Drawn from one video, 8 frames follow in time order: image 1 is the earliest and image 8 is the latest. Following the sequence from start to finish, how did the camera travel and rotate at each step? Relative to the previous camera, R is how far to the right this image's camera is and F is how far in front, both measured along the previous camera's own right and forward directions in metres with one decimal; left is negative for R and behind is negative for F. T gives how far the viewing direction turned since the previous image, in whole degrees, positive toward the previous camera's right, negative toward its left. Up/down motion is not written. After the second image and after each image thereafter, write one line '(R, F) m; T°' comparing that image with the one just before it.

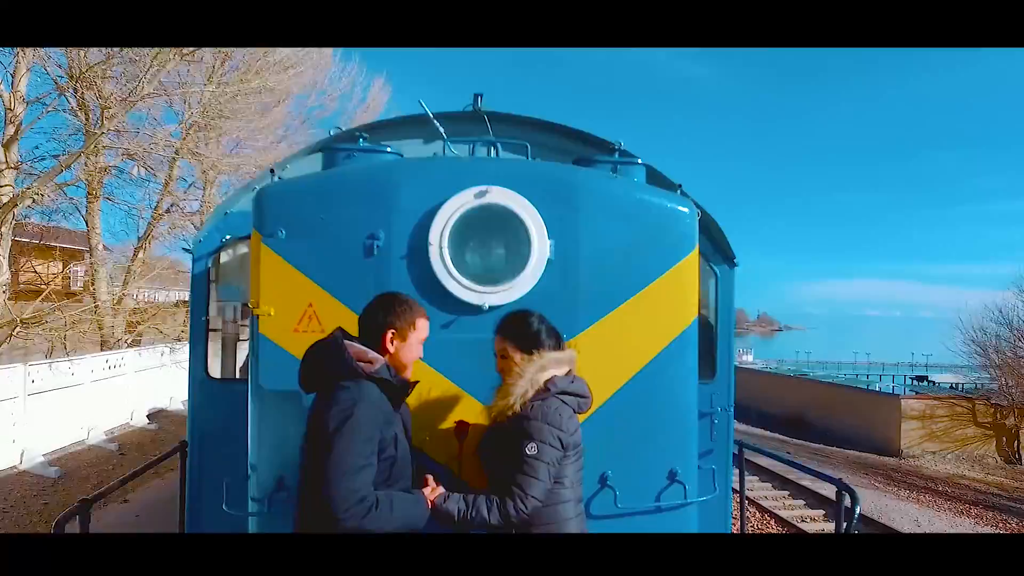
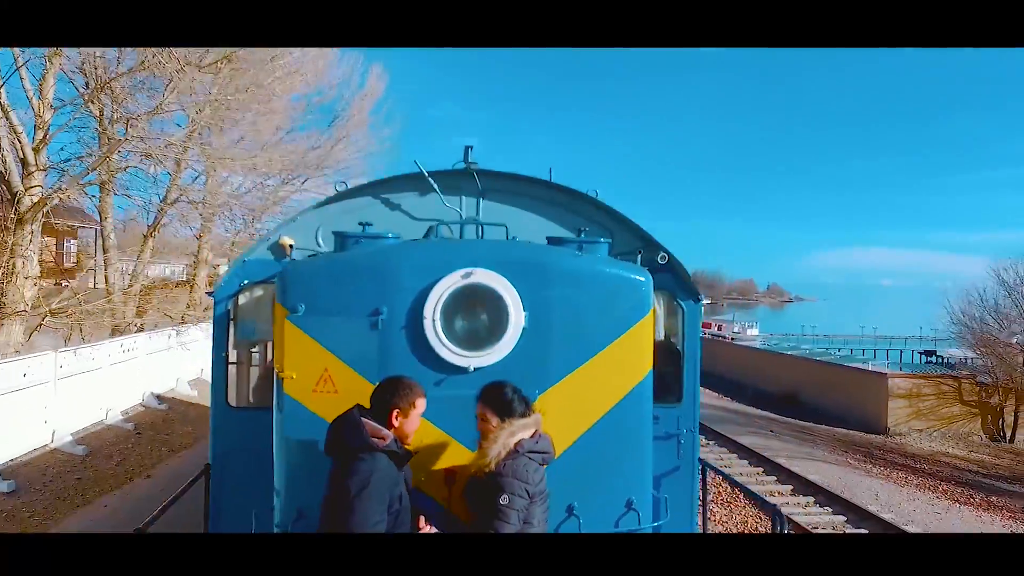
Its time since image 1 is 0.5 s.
(0.0, -0.4) m; 0°
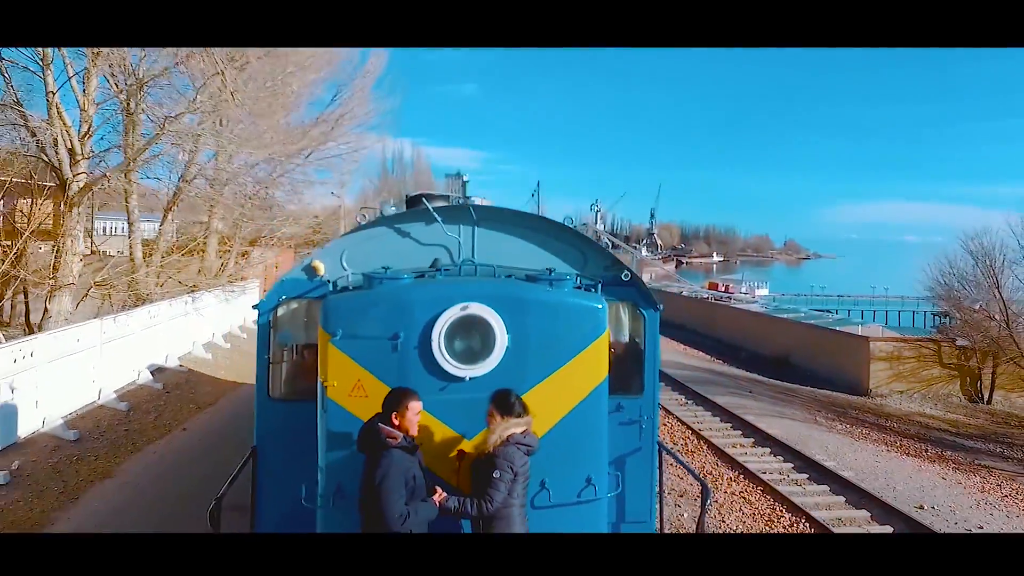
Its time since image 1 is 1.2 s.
(0.0, -0.8) m; 0°
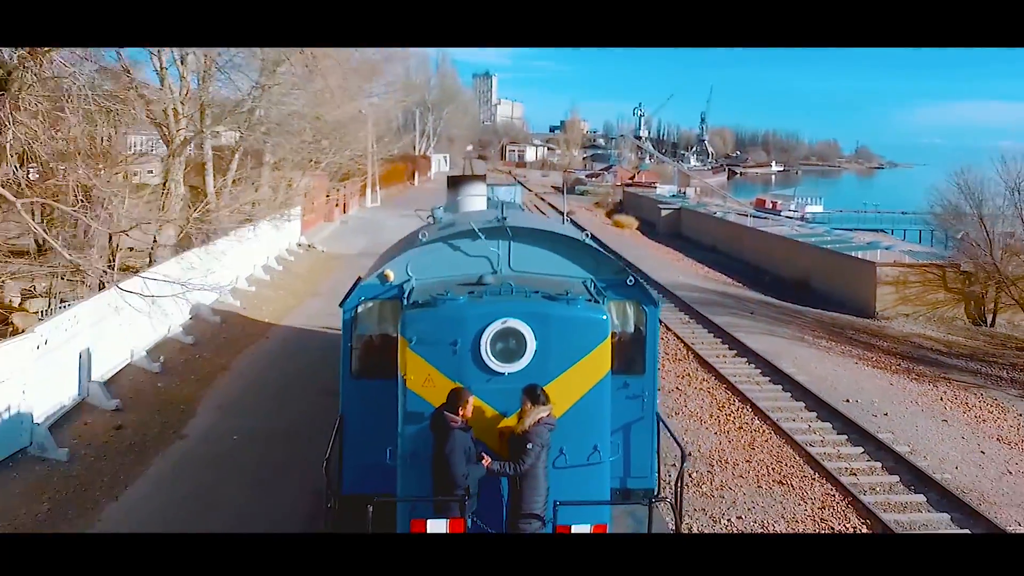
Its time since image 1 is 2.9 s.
(0.0, -1.5) m; -2°
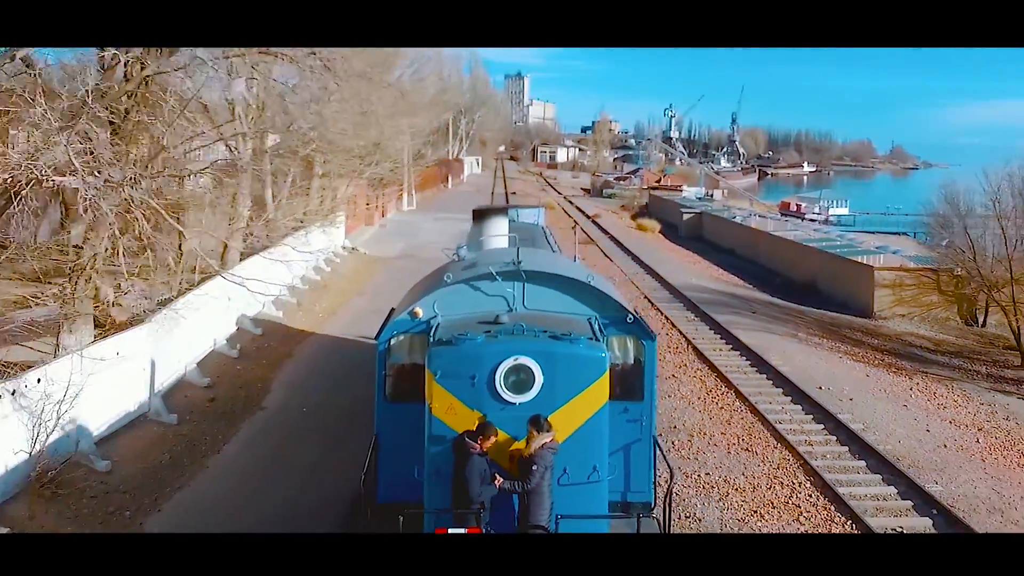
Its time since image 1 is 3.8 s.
(+0.2, -2.2) m; -2°
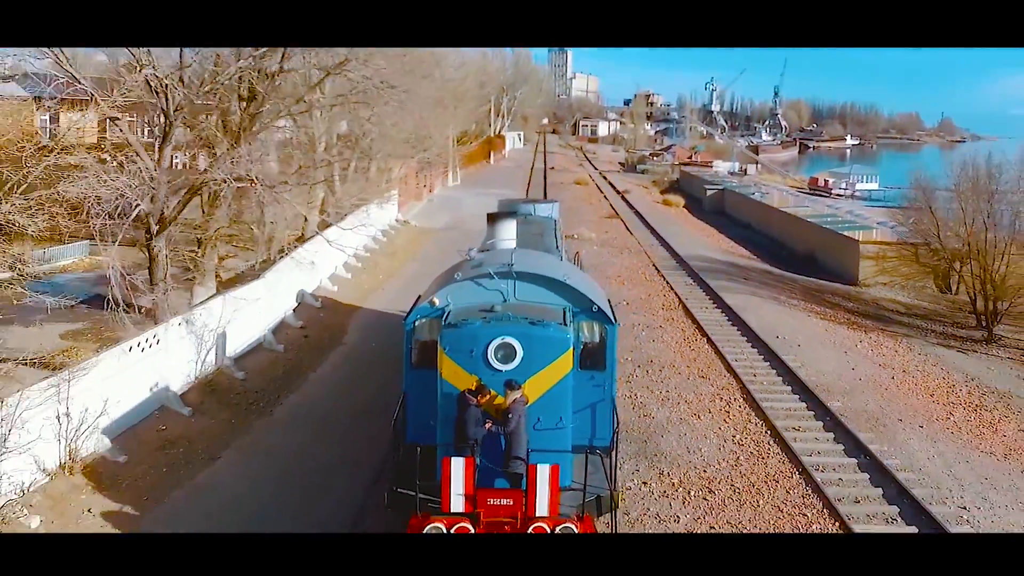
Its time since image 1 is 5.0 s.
(+0.4, -3.9) m; -2°
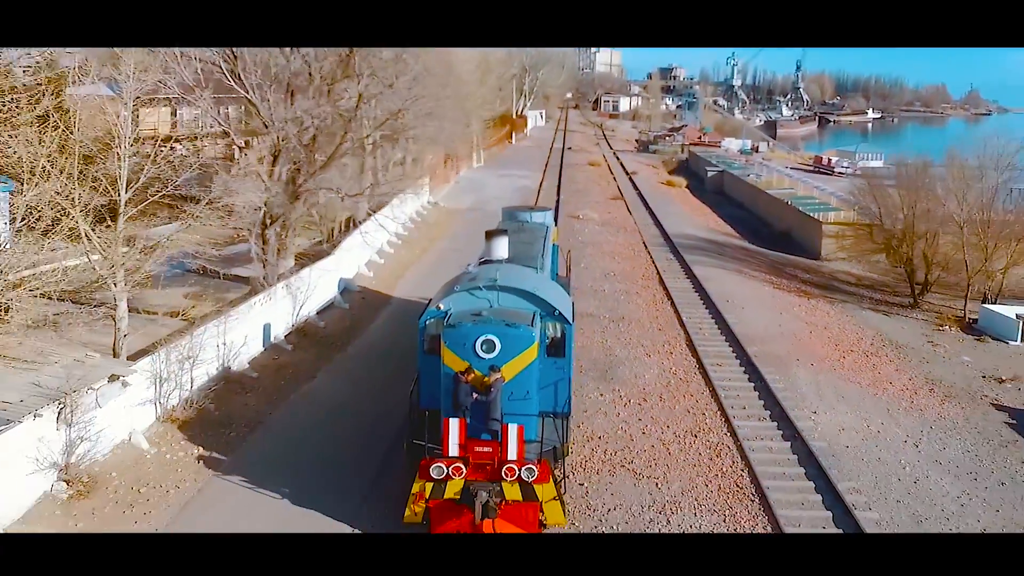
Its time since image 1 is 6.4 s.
(+0.4, -5.3) m; -1°
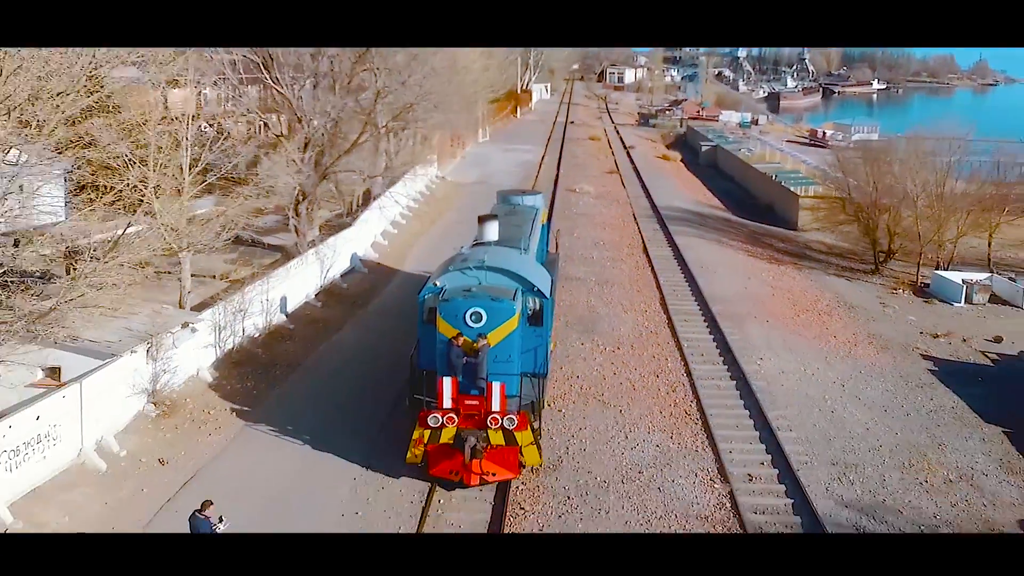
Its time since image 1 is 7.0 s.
(+0.2, -3.0) m; 0°
